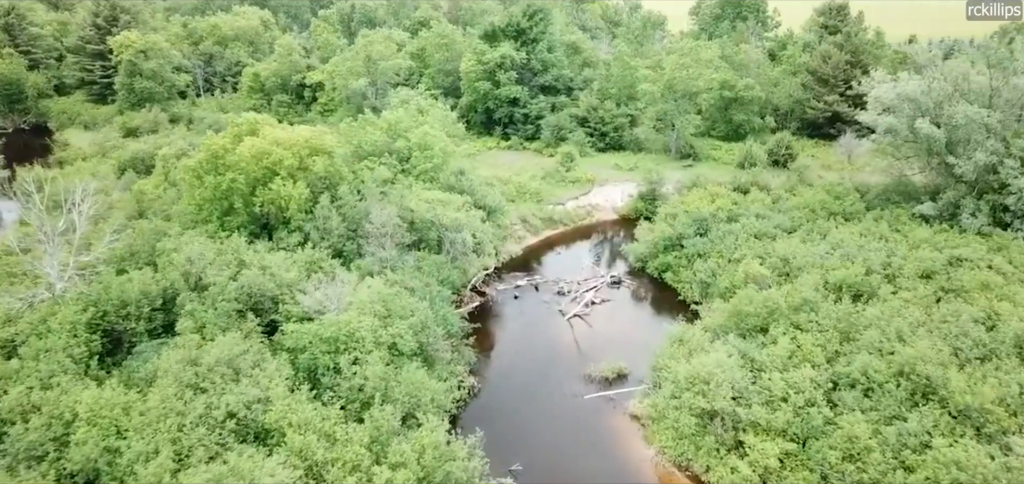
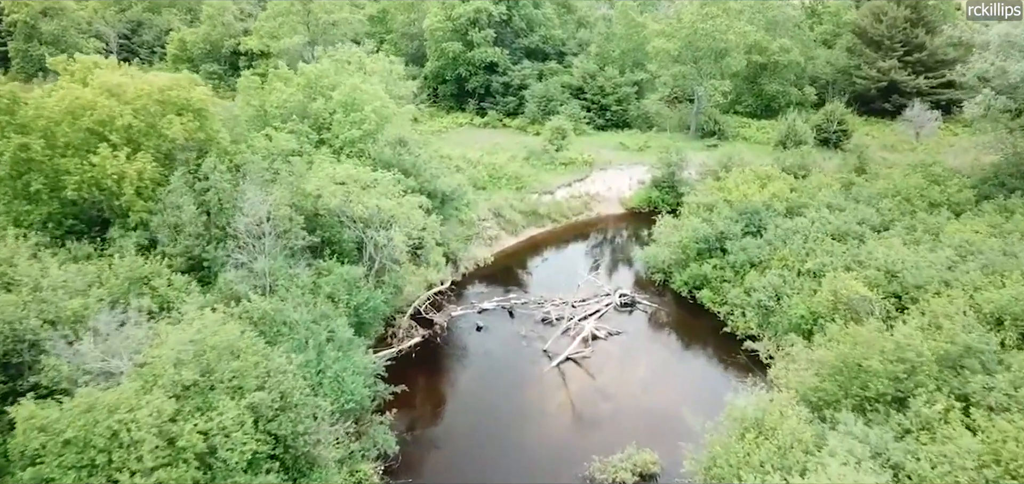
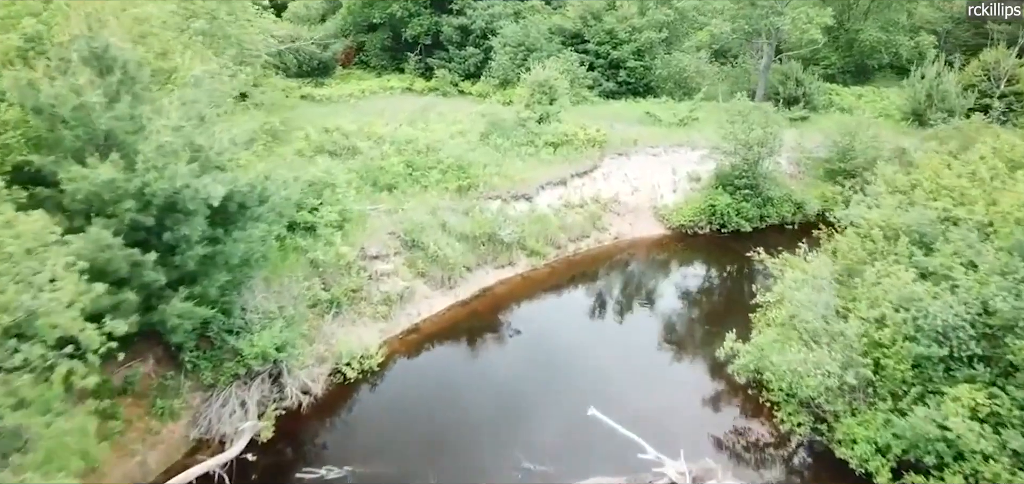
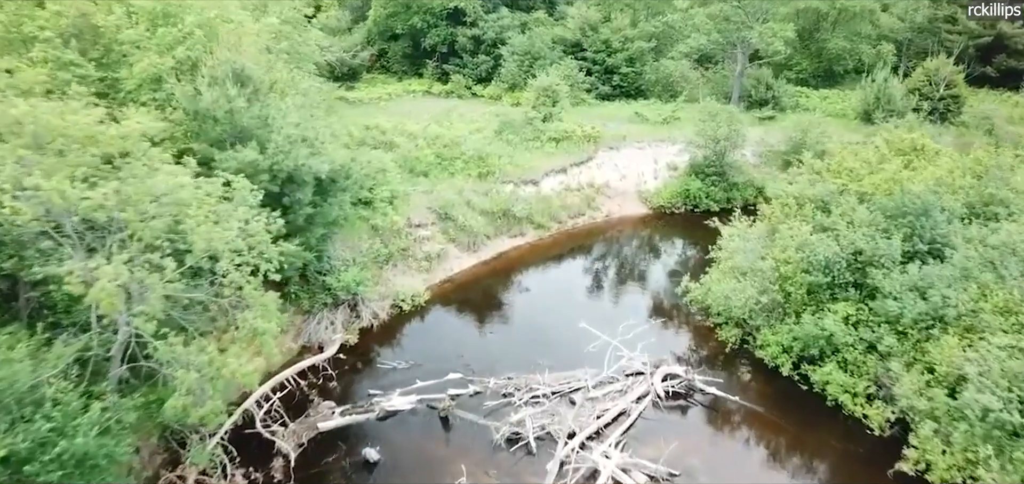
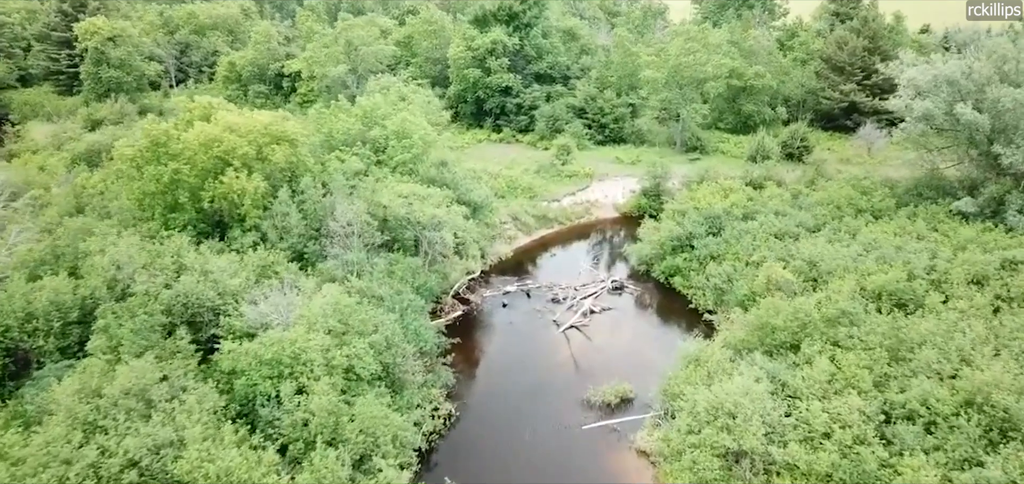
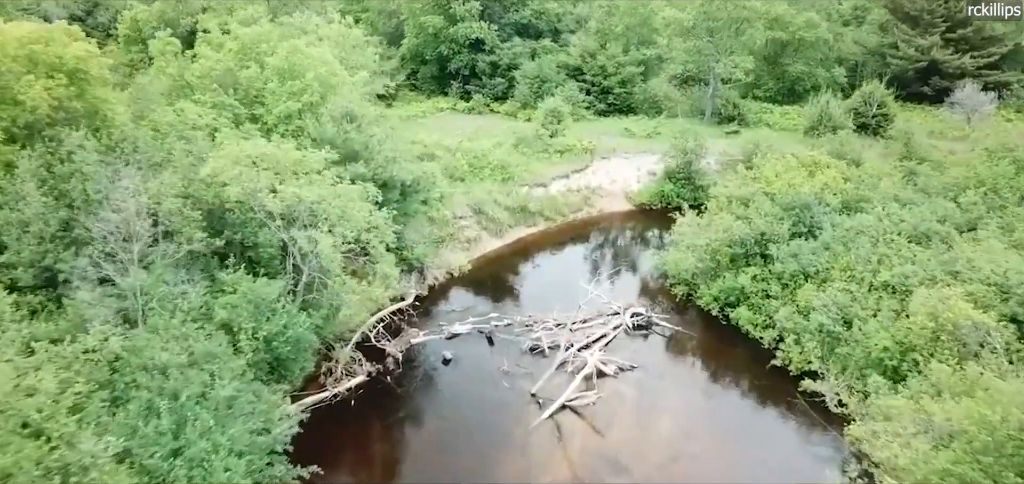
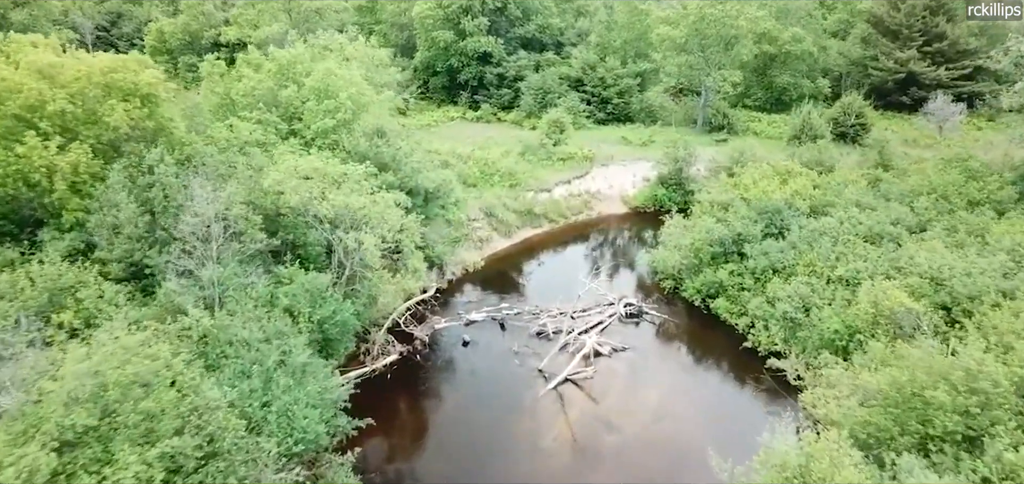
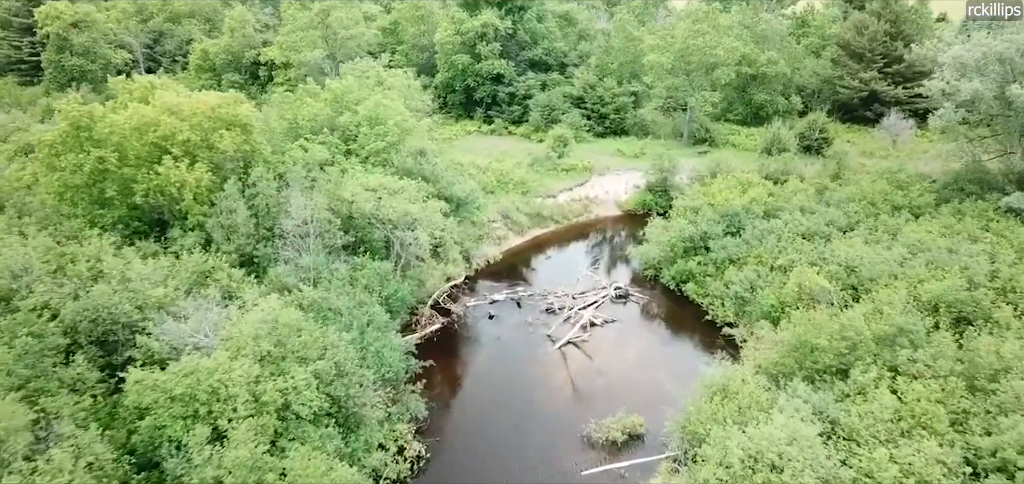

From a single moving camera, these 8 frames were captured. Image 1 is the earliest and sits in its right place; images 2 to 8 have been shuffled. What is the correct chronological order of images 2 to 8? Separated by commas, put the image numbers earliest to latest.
5, 8, 2, 7, 6, 4, 3
